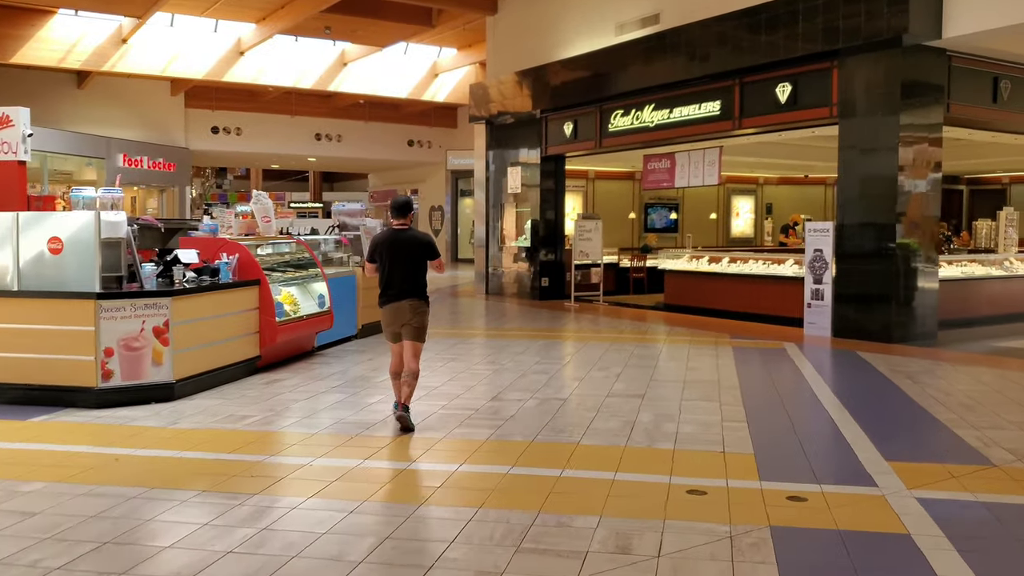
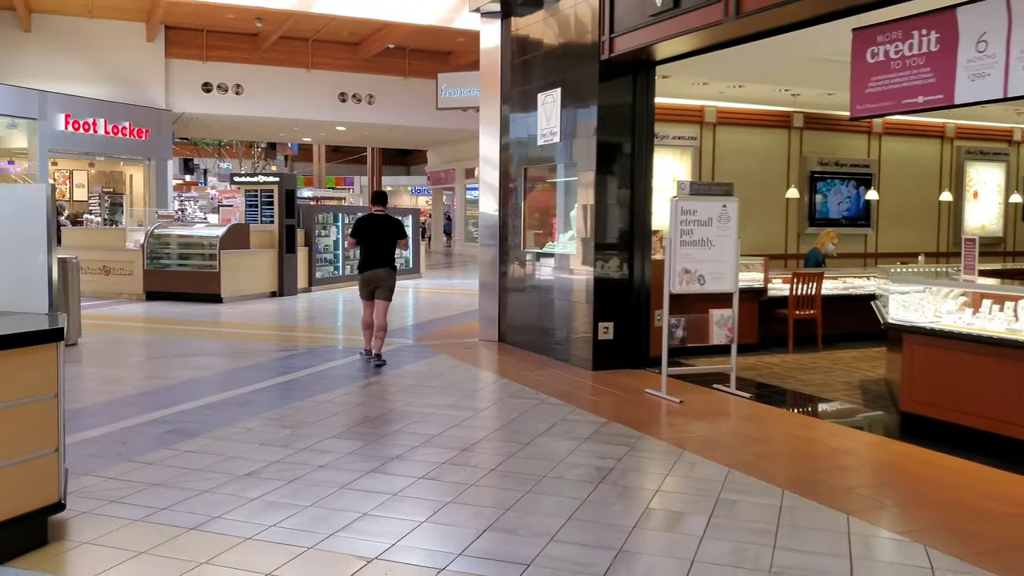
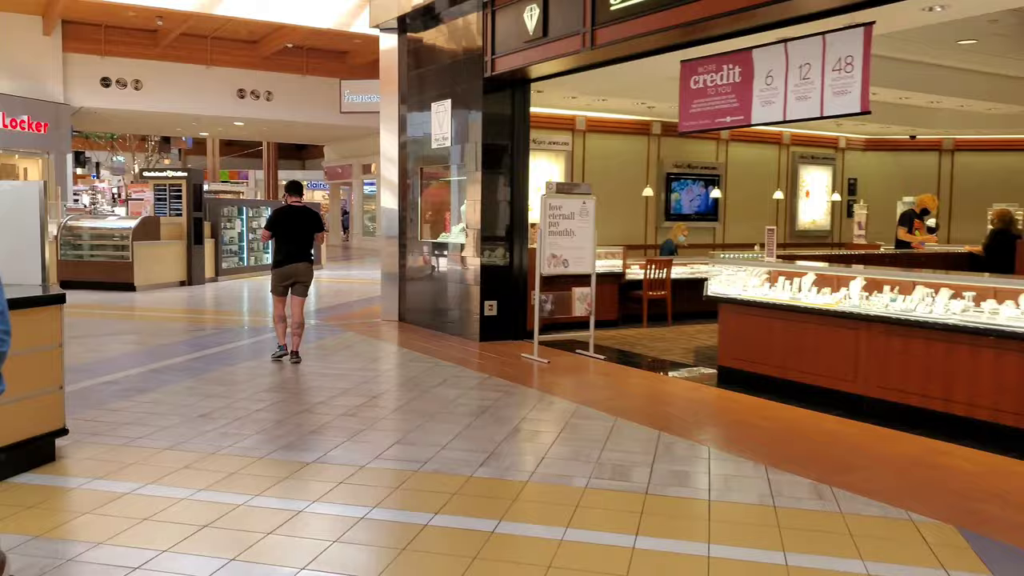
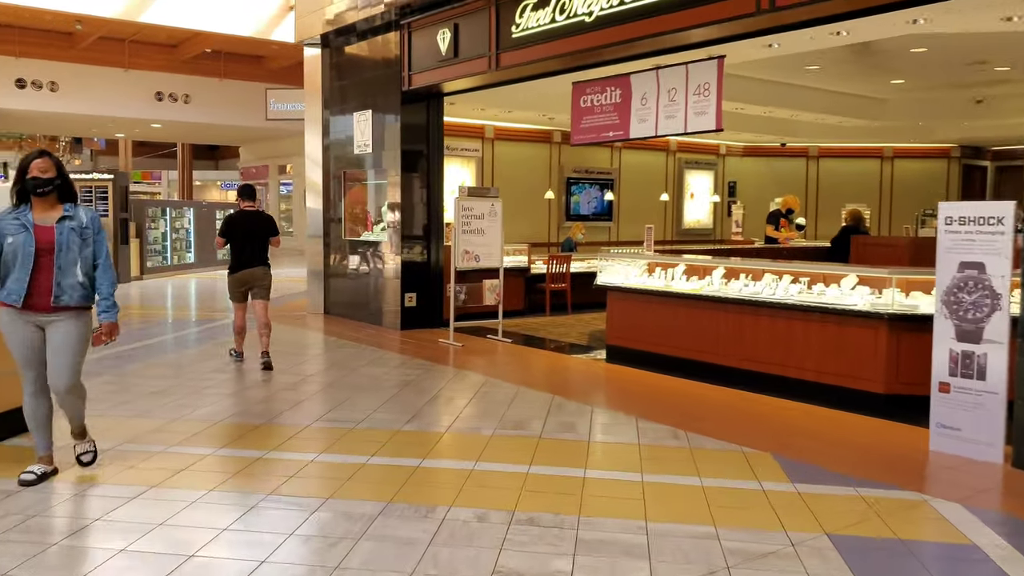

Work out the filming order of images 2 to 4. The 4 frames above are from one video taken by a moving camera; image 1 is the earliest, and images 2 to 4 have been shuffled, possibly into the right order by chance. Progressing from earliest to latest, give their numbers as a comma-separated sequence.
4, 3, 2
